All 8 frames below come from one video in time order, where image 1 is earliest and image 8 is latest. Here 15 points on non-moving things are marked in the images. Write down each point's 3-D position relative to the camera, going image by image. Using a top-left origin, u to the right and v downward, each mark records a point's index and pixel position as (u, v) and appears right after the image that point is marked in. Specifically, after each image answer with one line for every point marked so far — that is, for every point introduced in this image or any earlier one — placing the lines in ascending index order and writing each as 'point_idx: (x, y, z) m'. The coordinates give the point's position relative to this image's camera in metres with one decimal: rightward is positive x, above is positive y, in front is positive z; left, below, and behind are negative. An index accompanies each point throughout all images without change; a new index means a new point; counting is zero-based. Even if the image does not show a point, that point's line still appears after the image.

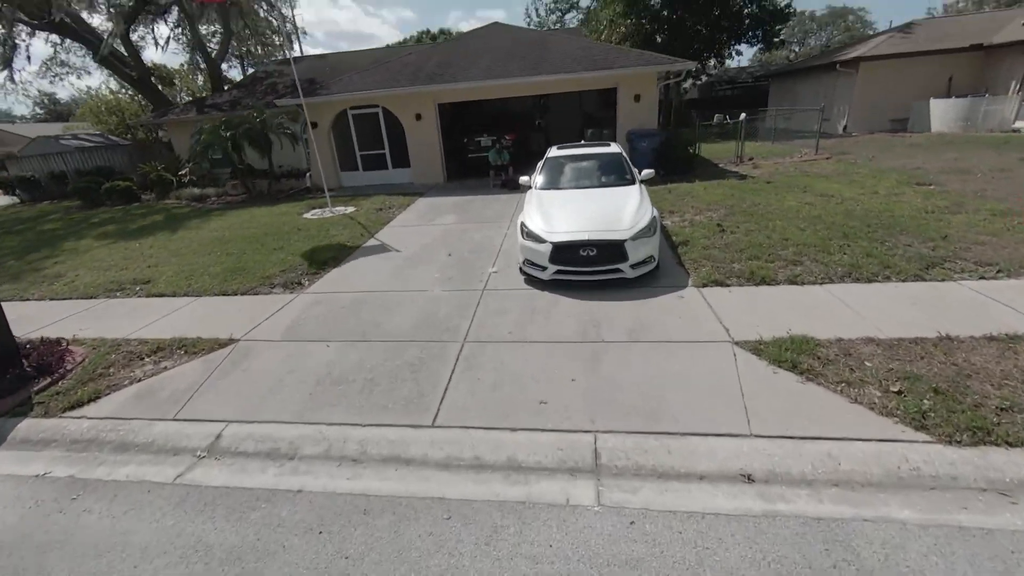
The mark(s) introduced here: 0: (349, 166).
0: (-6.0, +4.5, +15.8) m
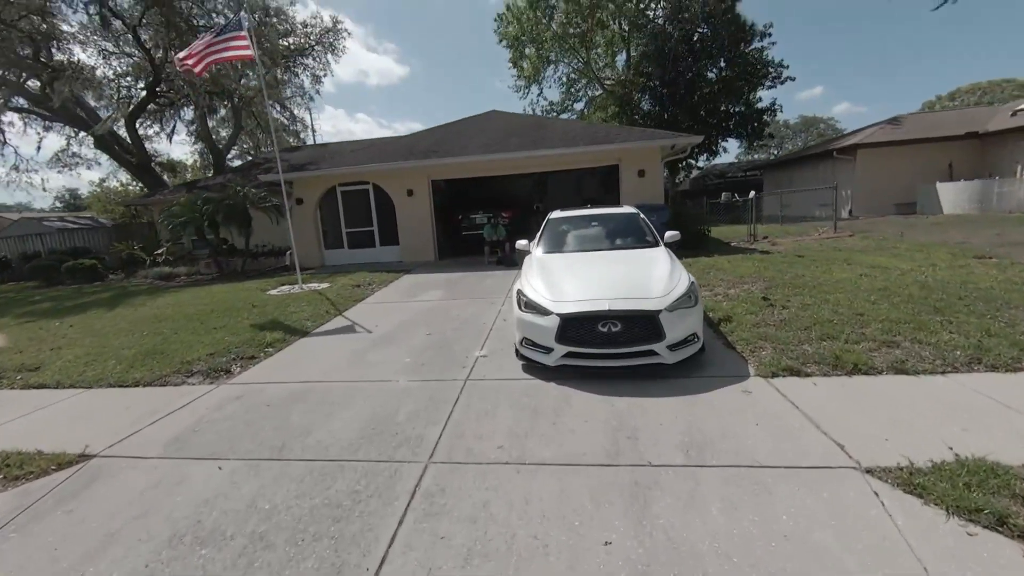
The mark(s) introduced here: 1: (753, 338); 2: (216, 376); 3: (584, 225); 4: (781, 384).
0: (-6.1, +1.5, +14.7) m
1: (+3.1, -0.6, +5.3) m
2: (-3.9, -1.2, +5.6) m
3: (+1.2, +1.0, +7.0) m
4: (+2.7, -1.0, +4.3) m
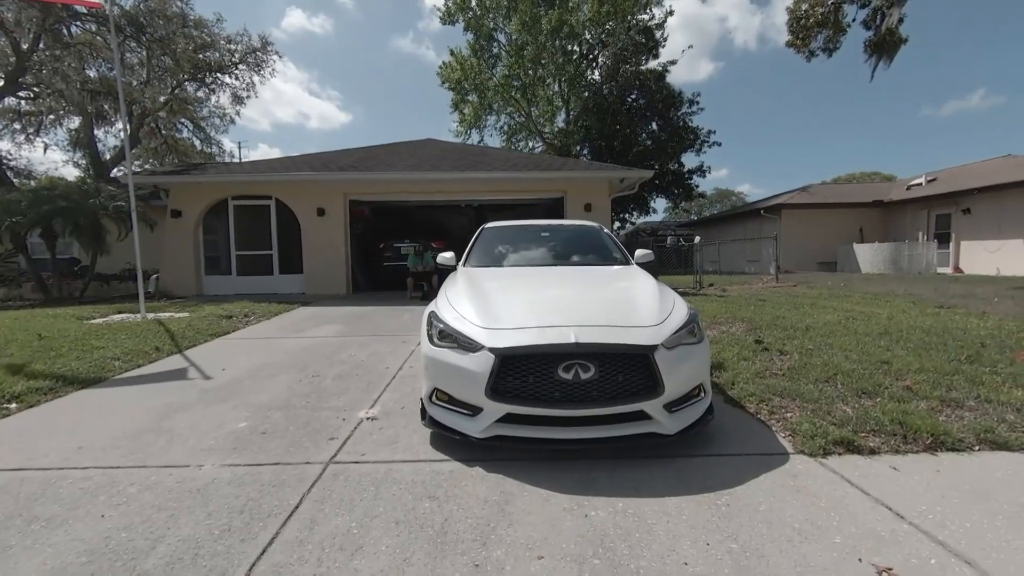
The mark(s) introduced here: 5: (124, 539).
0: (-8.1, +0.5, +11.9) m
1: (+2.3, -0.9, +3.8) m
2: (-4.7, -1.2, +3.0) m
3: (+0.2, +0.6, +5.3) m
4: (+2.1, -1.1, +2.7) m
5: (-1.9, -1.3, +2.1) m
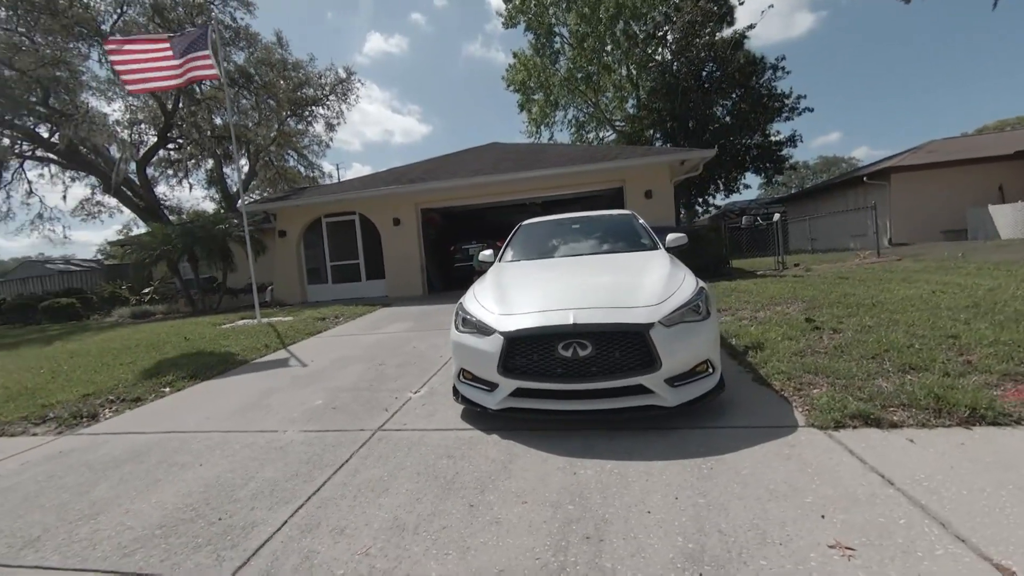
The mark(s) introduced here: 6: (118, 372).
0: (-6.2, +0.3, +13.7) m
1: (+2.5, -0.7, +3.7) m
2: (-4.4, -1.4, +4.3) m
3: (+0.7, +0.7, +5.6) m
4: (+2.1, -0.9, +2.7) m
5: (-1.9, -1.3, +2.9) m
6: (-5.2, -1.1, +5.7) m
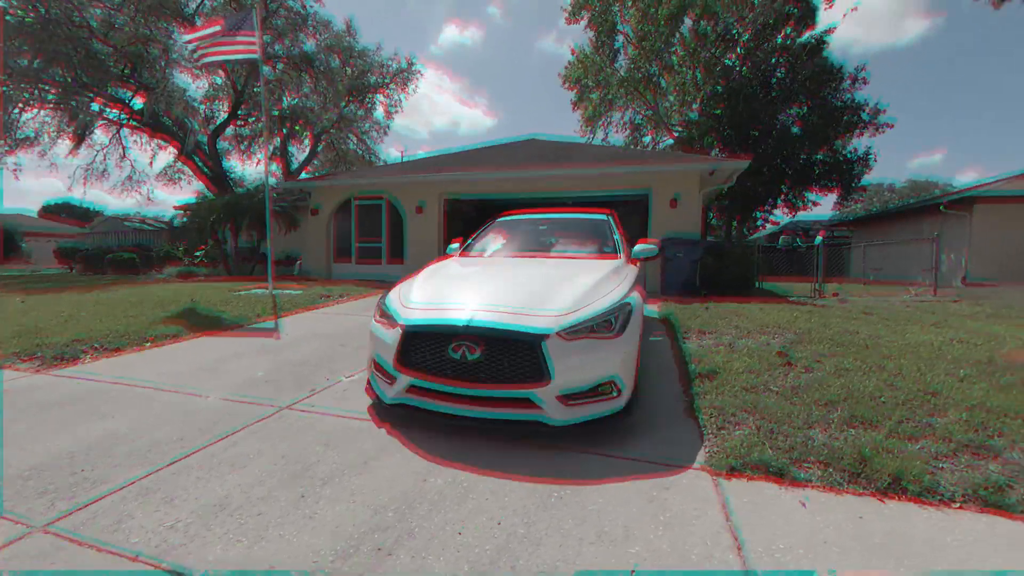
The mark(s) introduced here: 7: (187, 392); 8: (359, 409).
0: (-5.6, +1.0, +14.2) m
1: (+1.8, -0.9, +3.3) m
2: (-5.1, -0.8, +4.7) m
3: (+0.3, +0.7, +5.4) m
4: (+1.2, -1.1, +2.3) m
5: (-2.8, -1.0, +3.0) m
6: (-5.7, -0.5, +6.2) m
7: (-2.9, -0.9, +3.9) m
8: (-1.2, -1.0, +3.5) m
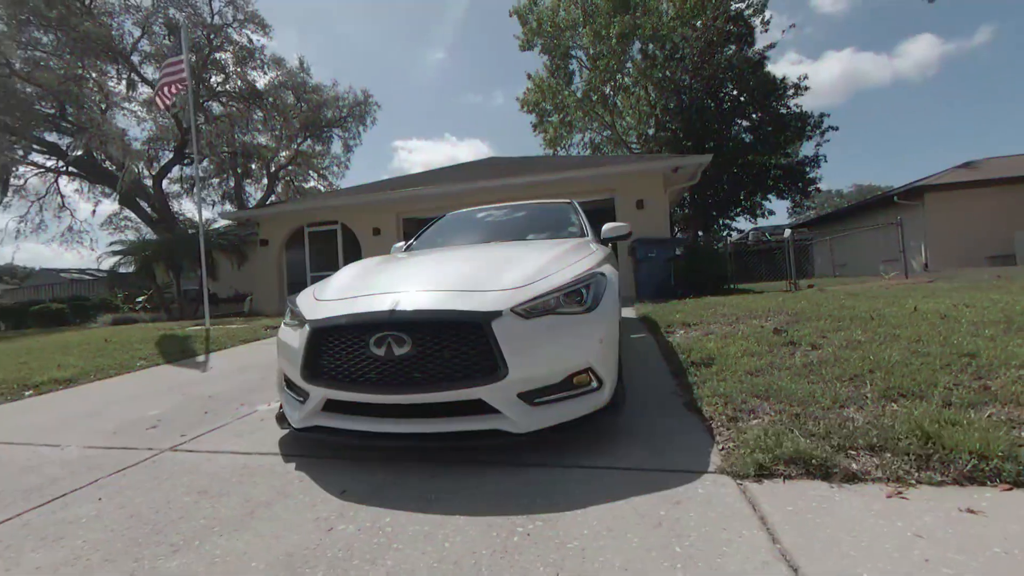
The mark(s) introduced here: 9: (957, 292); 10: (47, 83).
0: (-6.6, -0.1, +13.2) m
1: (+1.5, -0.7, +2.7) m
2: (-5.4, -1.2, +3.6) m
3: (-0.2, +0.7, +4.8) m
4: (+1.0, -0.8, +1.7) m
5: (-3.0, -1.1, +2.1) m
6: (-6.1, -1.0, +5.1) m
7: (-3.2, -1.1, +2.9) m
8: (-1.5, -1.0, +2.7) m
9: (+6.6, -0.1, +6.3) m
10: (-17.0, +7.5, +15.6) m
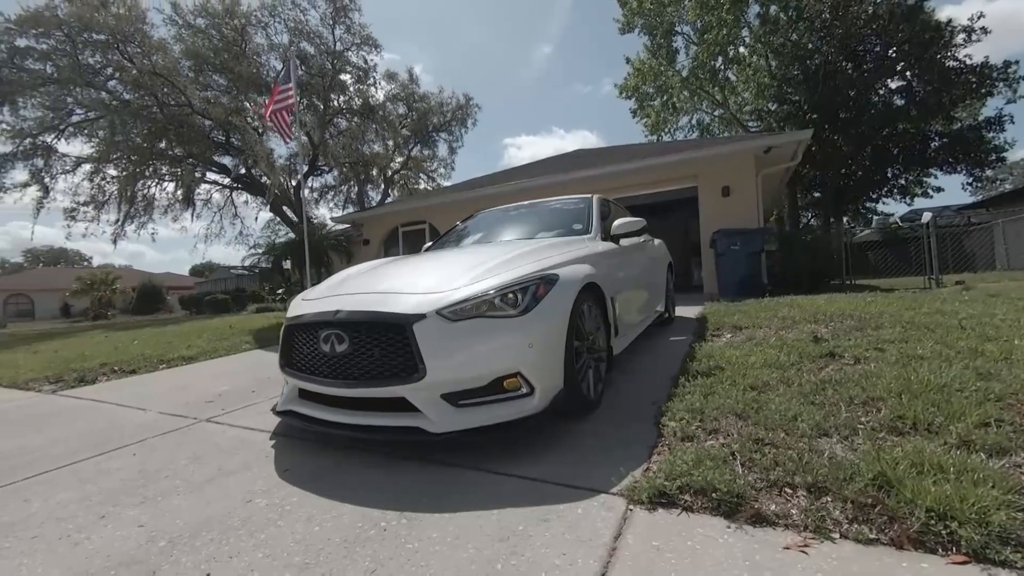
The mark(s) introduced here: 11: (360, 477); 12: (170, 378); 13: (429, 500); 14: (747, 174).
0: (-4.0, +0.1, +14.6) m
1: (+1.2, -0.7, +2.4) m
2: (-5.3, -1.1, +5.0) m
3: (+0.1, +0.7, +4.8) m
4: (+0.5, -0.9, +1.5) m
5: (-3.3, -1.1, +3.0) m
6: (-5.6, -1.0, +6.7) m
7: (-3.3, -1.1, +3.8) m
8: (-1.7, -1.0, +3.1) m
9: (+7.1, -0.1, +4.6) m
10: (-13.5, +7.7, +19.3) m
11: (-0.7, -0.9, +2.2) m
12: (-4.0, -1.1, +5.0) m
13: (-0.4, -0.9, +1.9) m
14: (+5.2, +2.6, +9.5) m
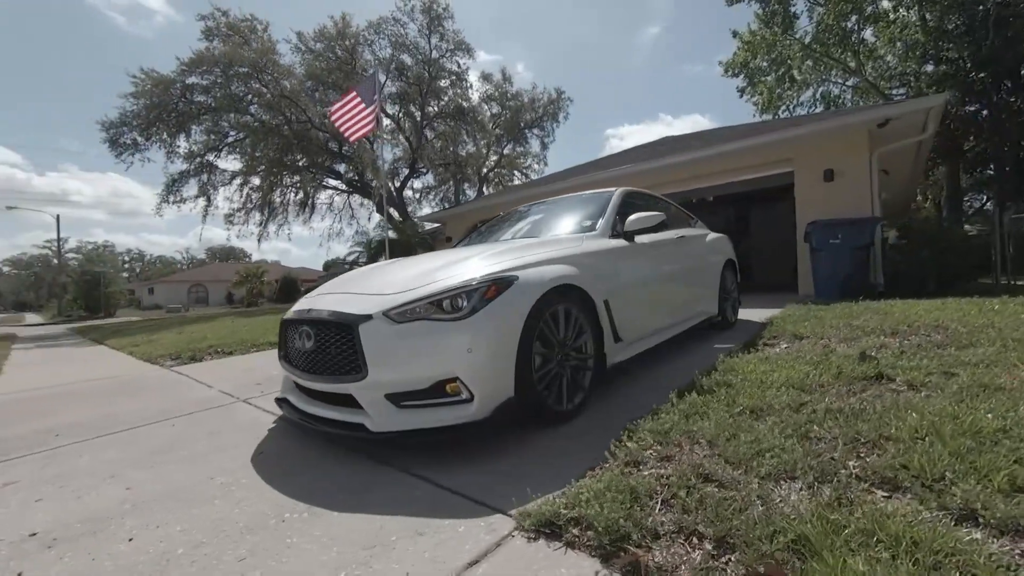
0: (-1.3, +0.3, +15.1) m
1: (+0.9, -0.7, +2.1) m
2: (-4.8, -1.1, +6.1) m
3: (+0.4, +0.7, +4.6) m
4: (0.0, -0.9, +1.4) m
5: (-3.3, -1.1, +3.7) m
6: (-4.7, -0.9, +7.8) m
7: (-3.2, -1.0, +4.5) m
8: (-1.8, -0.9, +3.4) m
9: (+7.1, -0.1, +2.9) m
10: (-9.4, +8.1, +21.8) m
11: (-1.0, -1.0, +2.3) m
12: (-3.6, -1.0, +5.8) m
13: (-0.7, -0.9, +1.9) m
14: (+6.5, +2.6, +8.0) m
